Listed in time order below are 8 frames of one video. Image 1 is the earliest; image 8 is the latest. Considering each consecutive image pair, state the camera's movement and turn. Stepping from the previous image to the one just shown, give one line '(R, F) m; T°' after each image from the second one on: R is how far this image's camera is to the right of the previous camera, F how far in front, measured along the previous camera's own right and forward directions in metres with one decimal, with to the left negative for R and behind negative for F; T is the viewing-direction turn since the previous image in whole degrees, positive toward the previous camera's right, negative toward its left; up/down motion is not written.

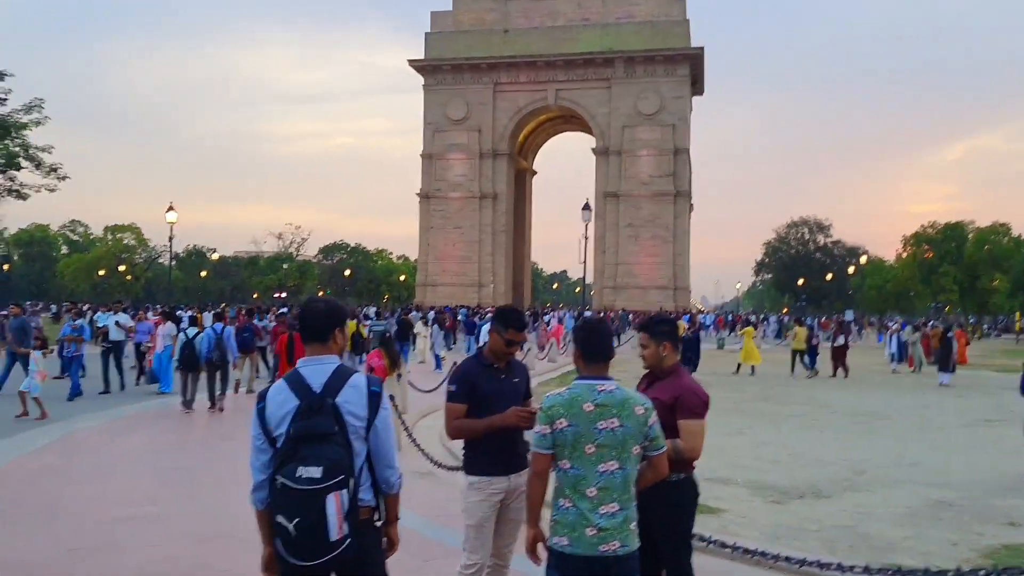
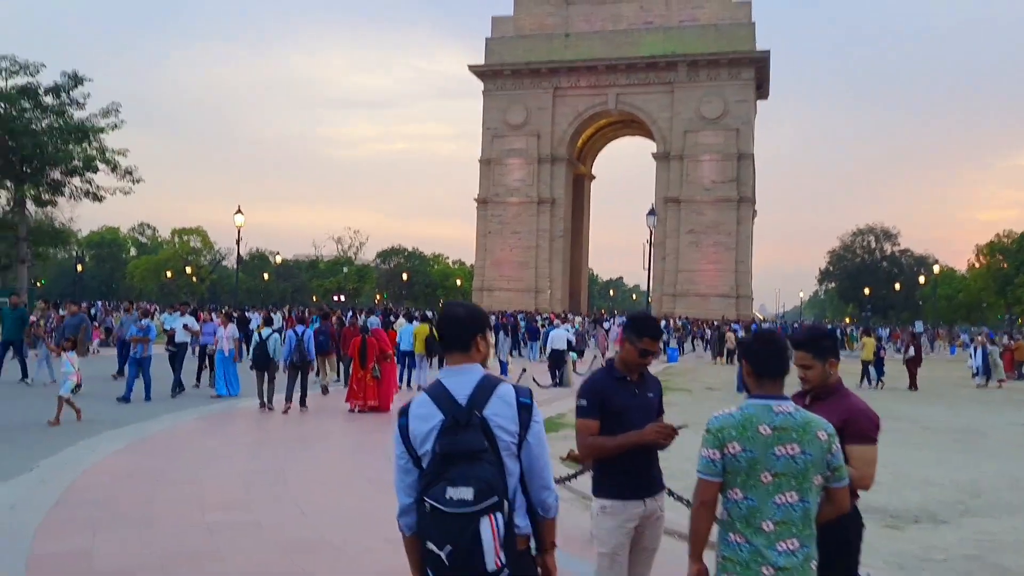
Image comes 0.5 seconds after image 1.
(-0.4, +0.3) m; -4°
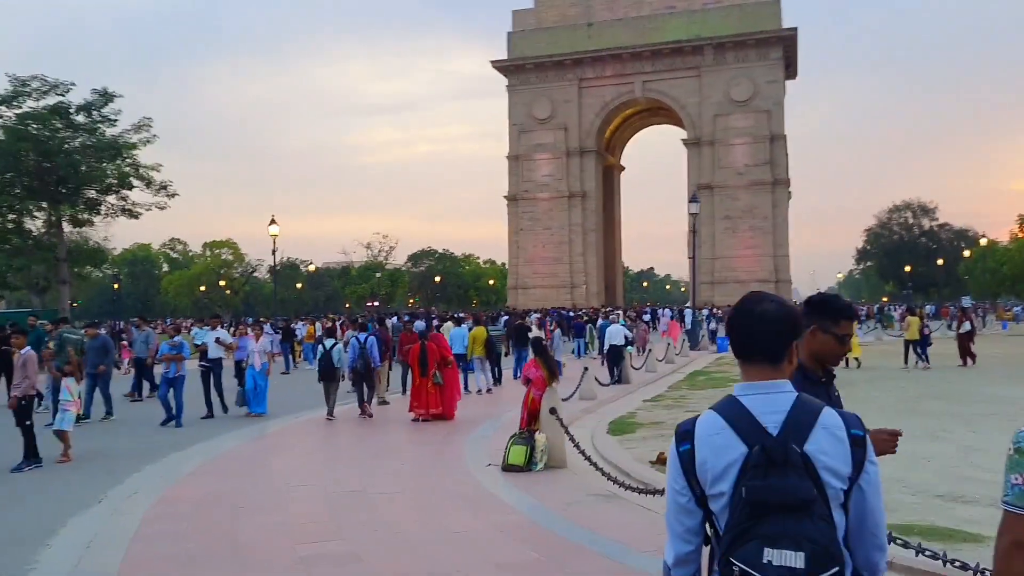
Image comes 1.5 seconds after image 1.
(-0.6, +0.8) m; -2°
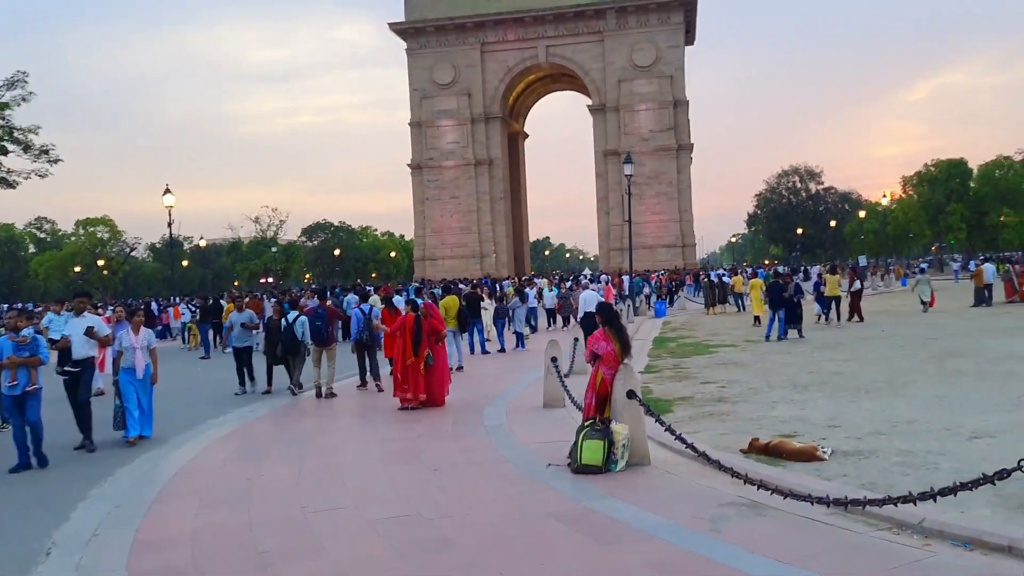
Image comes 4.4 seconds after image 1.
(-1.6, +2.2) m; +7°
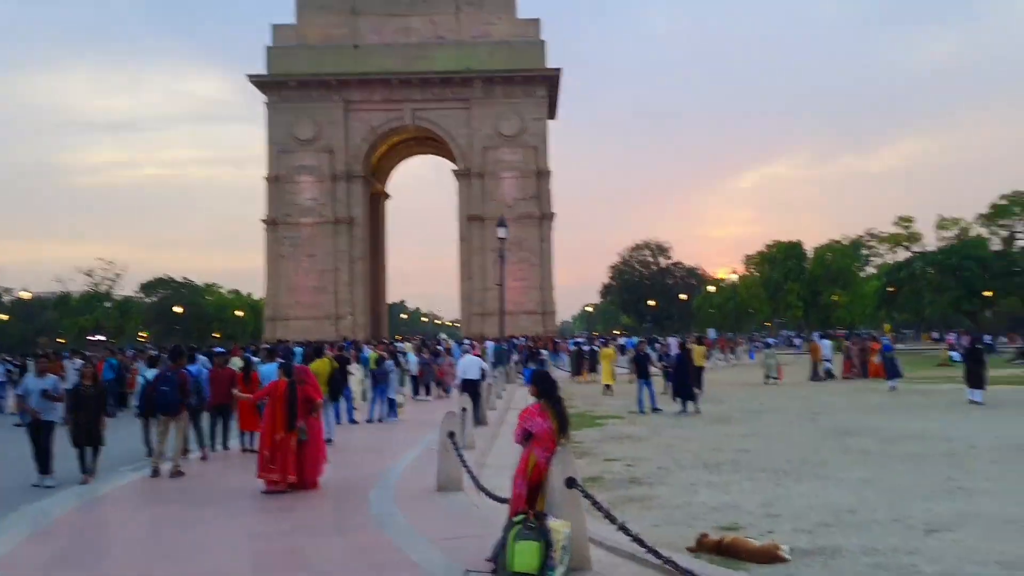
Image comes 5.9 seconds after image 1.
(-0.5, +1.4) m; +10°
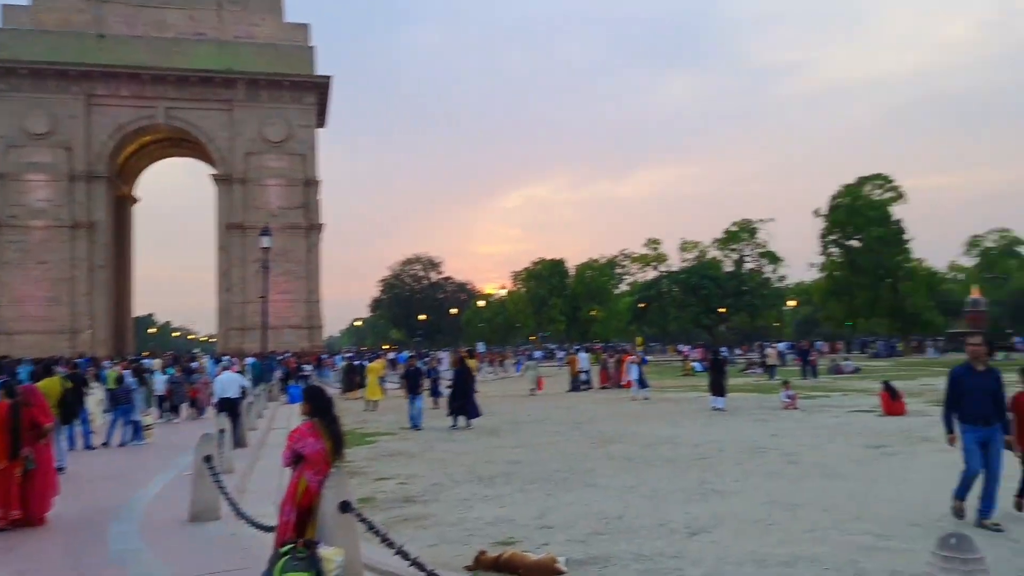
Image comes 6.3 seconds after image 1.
(-0.1, +0.4) m; +16°
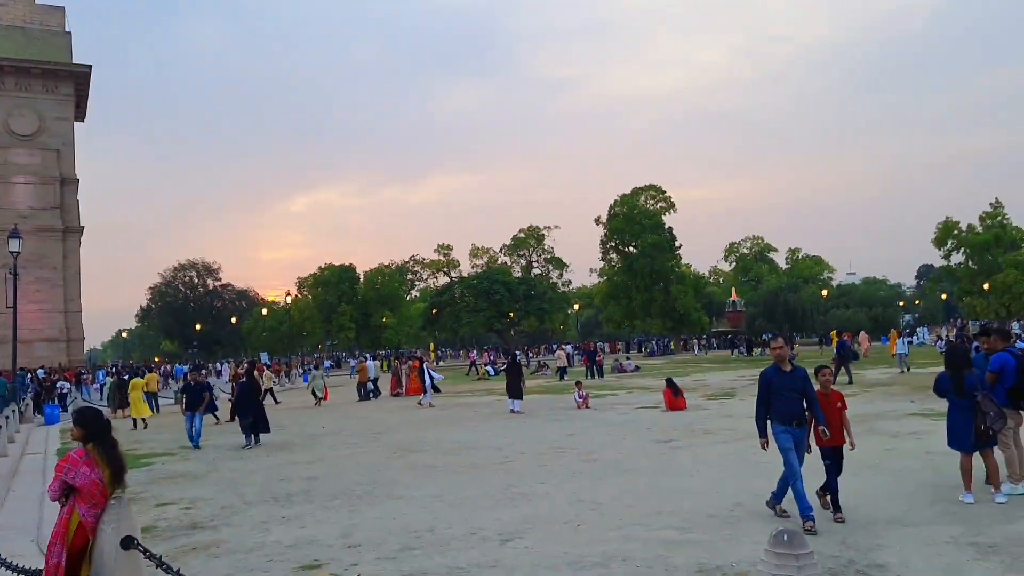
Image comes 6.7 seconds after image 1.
(-0.1, +0.3) m; +14°
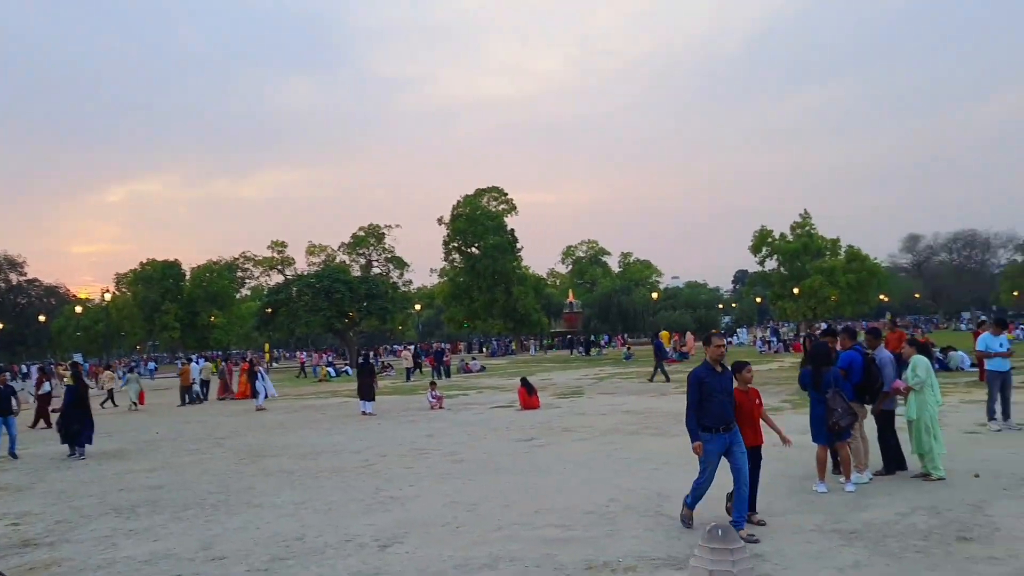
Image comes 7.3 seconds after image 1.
(-0.4, +0.2) m; +11°
